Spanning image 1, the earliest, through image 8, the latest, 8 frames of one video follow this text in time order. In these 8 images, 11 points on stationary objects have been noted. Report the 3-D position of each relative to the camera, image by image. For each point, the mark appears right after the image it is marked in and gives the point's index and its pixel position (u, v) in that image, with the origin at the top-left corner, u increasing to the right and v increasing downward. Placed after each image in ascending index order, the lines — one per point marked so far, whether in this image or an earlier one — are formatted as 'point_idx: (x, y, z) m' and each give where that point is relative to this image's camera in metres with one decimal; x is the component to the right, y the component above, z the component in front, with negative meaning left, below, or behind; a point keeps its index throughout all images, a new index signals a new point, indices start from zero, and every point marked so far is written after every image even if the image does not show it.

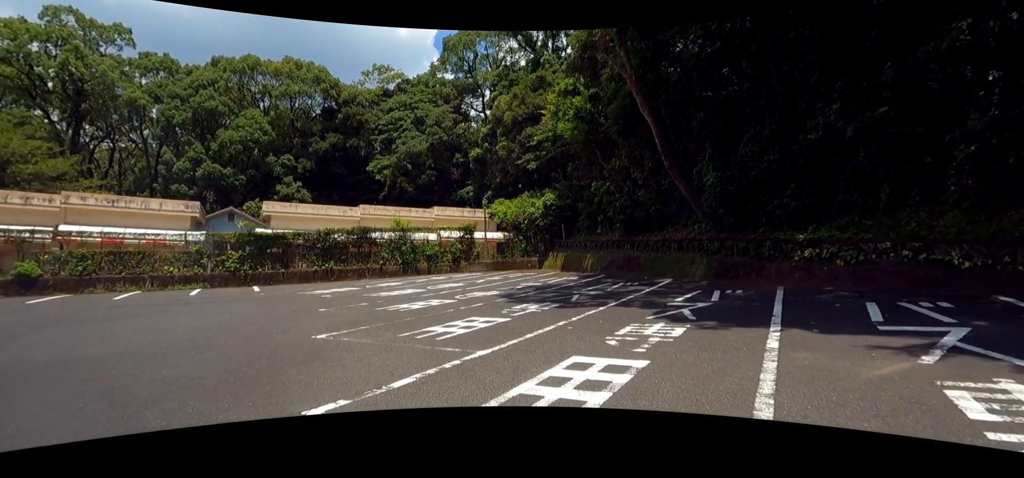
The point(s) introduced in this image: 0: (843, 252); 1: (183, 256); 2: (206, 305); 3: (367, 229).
0: (+6.6, -0.3, +8.7) m
1: (-12.0, -0.6, +15.8) m
2: (-7.3, -1.6, +10.8) m
3: (-6.6, +0.4, +19.9) m
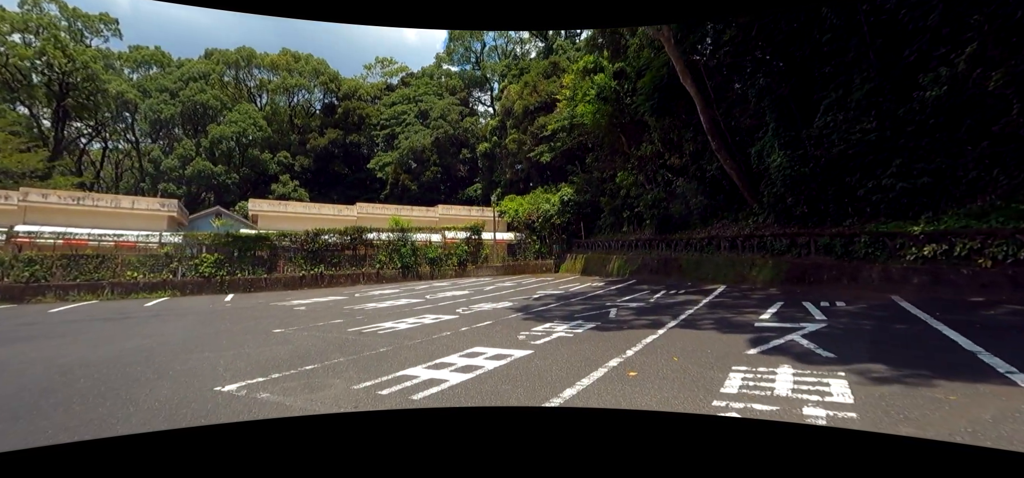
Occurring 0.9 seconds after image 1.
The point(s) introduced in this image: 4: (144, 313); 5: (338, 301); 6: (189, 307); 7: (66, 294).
0: (+6.9, -0.1, +6.3) m
1: (-11.6, -0.7, +13.8) m
2: (-7.0, -1.5, +8.7) m
3: (-6.1, +0.4, +17.8) m
4: (-8.2, -1.6, +9.7) m
5: (-4.3, -1.6, +11.0) m
6: (-7.9, -1.7, +10.7) m
7: (-12.8, -1.6, +12.4) m
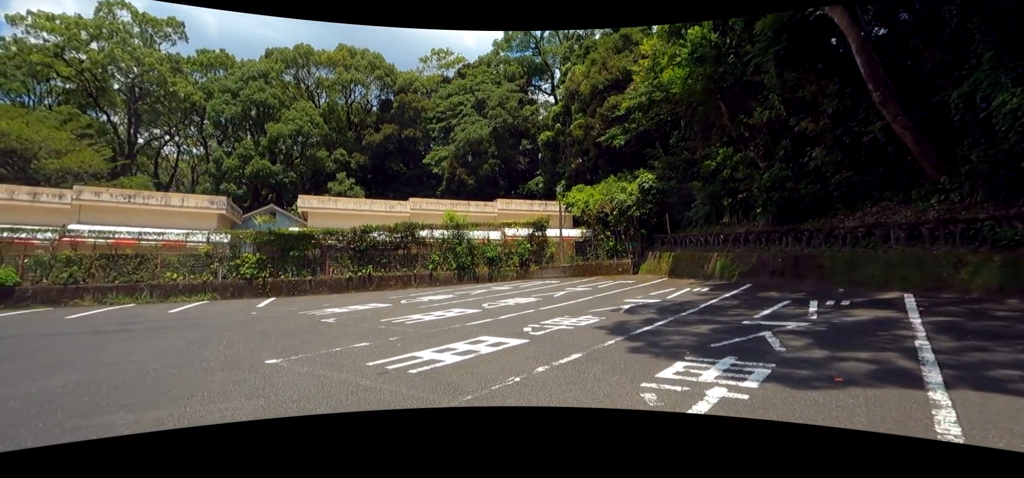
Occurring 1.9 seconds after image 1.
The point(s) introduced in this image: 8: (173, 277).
0: (+7.7, +0.1, +2.9) m
1: (-9.5, -0.6, +12.8) m
2: (-5.7, -1.5, +7.1) m
3: (-3.6, +0.5, +16.0) m
4: (-6.7, -1.6, +8.3) m
5: (-2.7, -1.5, +9.0) m
6: (-6.3, -1.6, +9.3) m
7: (-11.0, -1.6, +11.6) m
8: (-9.9, -1.2, +12.6) m
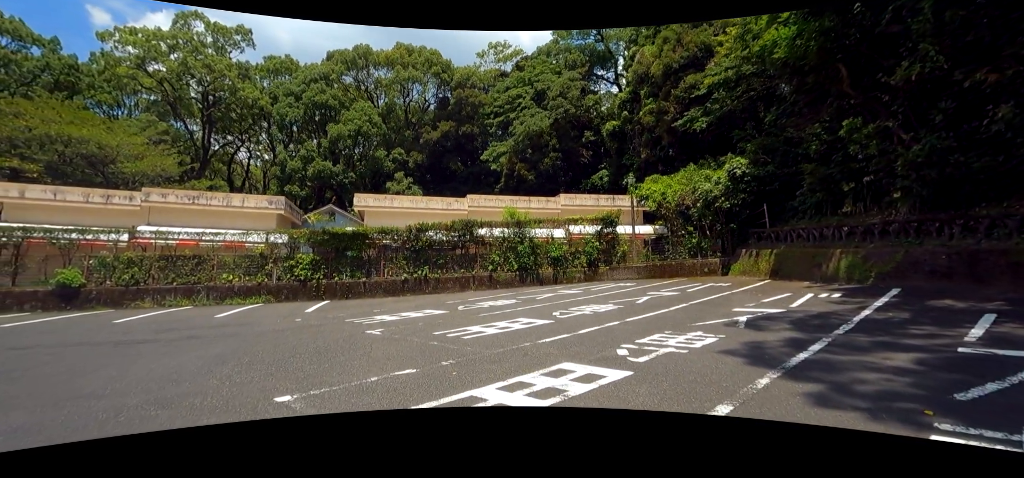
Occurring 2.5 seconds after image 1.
0: (+8.2, +0.3, +0.4) m
1: (-7.6, -0.6, +12.5) m
2: (-4.6, -1.4, +6.3) m
3: (-1.3, +0.5, +14.8) m
4: (-5.5, -1.5, +7.6) m
5: (-1.3, -1.4, +7.8) m
6: (-4.9, -1.6, +8.5) m
7: (-9.2, -1.6, +11.5) m
8: (-8.0, -1.2, +12.2) m
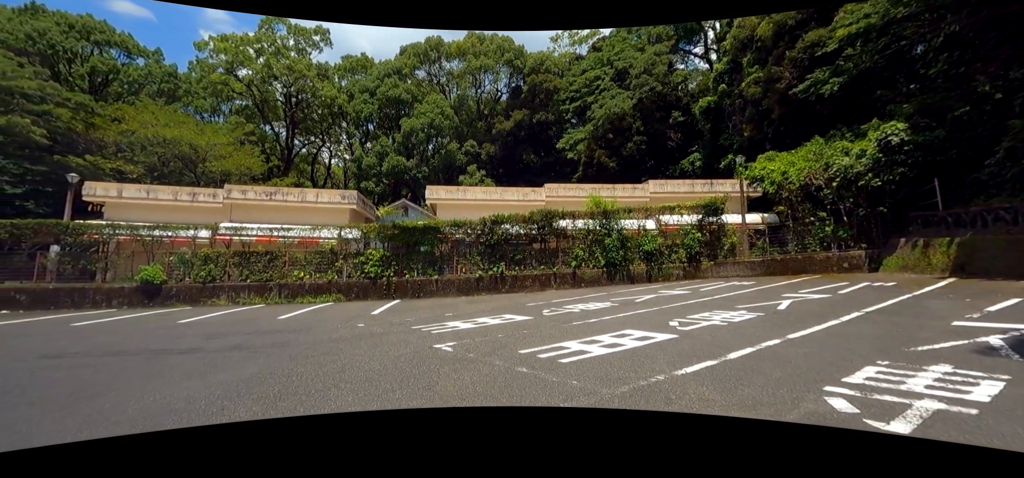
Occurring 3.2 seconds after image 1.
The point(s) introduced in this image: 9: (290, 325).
0: (+8.3, +0.4, -2.6) m
1: (-5.4, -0.5, +11.9) m
2: (-3.3, -1.3, +5.3) m
3: (+1.2, +0.8, +13.2) m
4: (-4.0, -1.4, +6.8) m
5: (+0.1, -1.3, +6.3) m
6: (-3.3, -1.4, +7.6) m
7: (-7.0, -1.5, +11.2) m
8: (-5.7, -1.0, +11.8) m
9: (-3.6, -1.4, +7.0) m
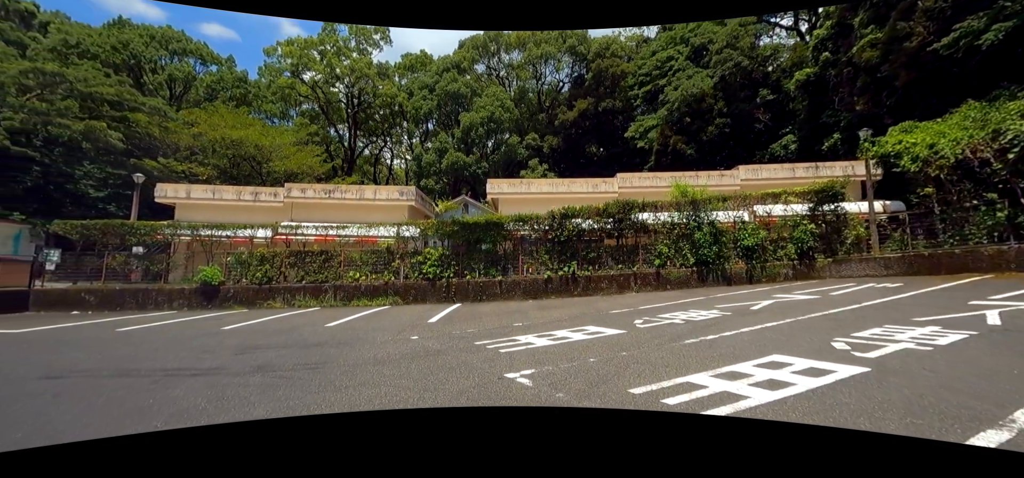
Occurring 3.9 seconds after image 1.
0: (+8.0, +0.6, -5.1) m
1: (-3.5, -0.5, +11.1) m
2: (-2.4, -1.3, +4.3) m
3: (+3.1, +0.9, +11.5) m
4: (-2.9, -1.4, +5.8) m
5: (+1.1, -1.2, +4.8) m
6: (-2.1, -1.4, +6.5) m
7: (-5.3, -1.5, +10.6) m
8: (-3.9, -1.0, +11.0) m
9: (-2.5, -1.4, +6.0) m
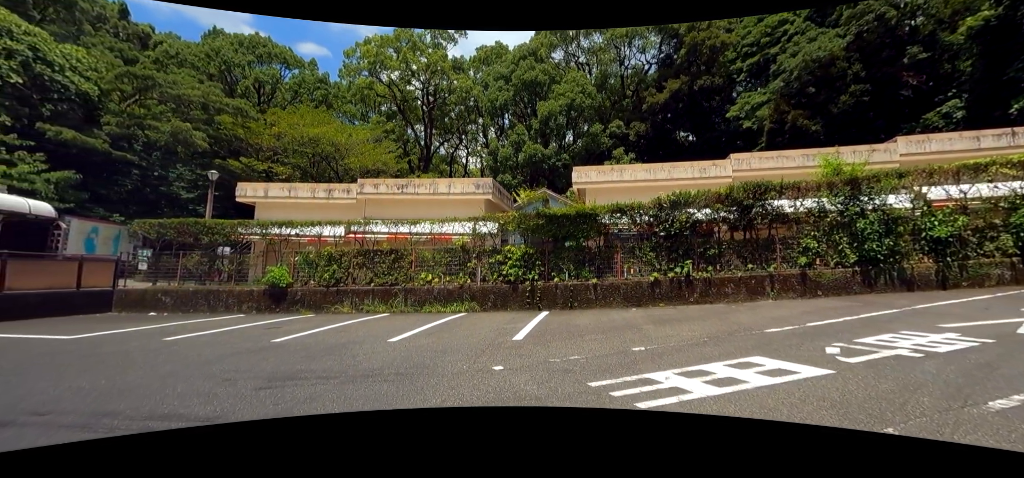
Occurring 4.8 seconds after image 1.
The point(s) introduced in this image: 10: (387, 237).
0: (+7.1, +0.8, -8.2) m
1: (-1.5, -0.4, +9.8) m
2: (-1.5, -1.2, +2.9) m
3: (+5.2, +1.1, +9.0) m
4: (-1.7, -1.3, +4.5) m
5: (+2.1, -1.0, +2.8) m
6: (-0.8, -1.3, +5.0) m
7: (-3.3, -1.4, +9.6) m
8: (-1.9, -0.9, +9.7) m
9: (-1.2, -1.3, +4.6) m
10: (-3.0, +0.1, +10.2) m
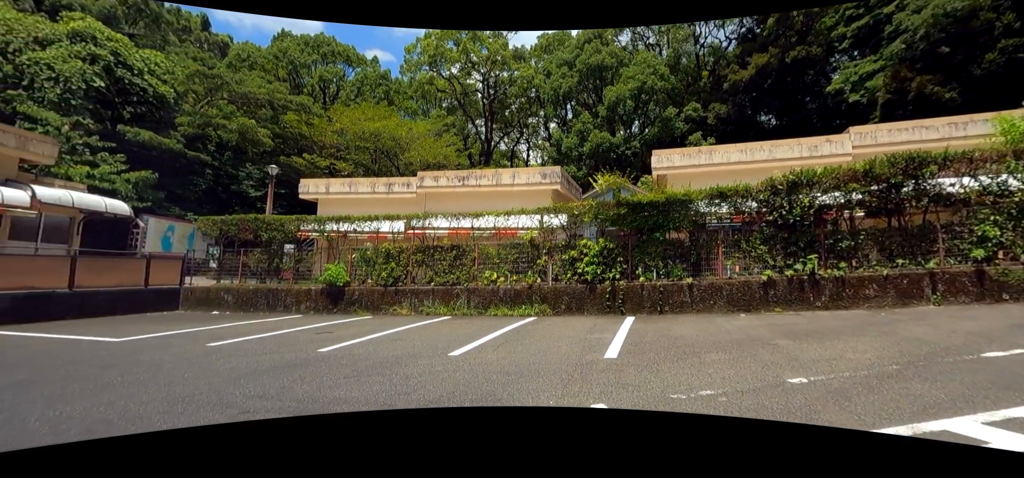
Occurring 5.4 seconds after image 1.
0: (+6.1, +0.9, -10.3) m
1: (0.0, -0.3, +8.7) m
2: (-0.9, -1.1, +1.8) m
3: (+6.5, +1.2, +7.0) m
4: (-0.9, -1.2, +3.5) m
5: (+2.6, -0.9, +1.2) m
6: (+0.1, -1.2, +3.9) m
7: (-1.8, -1.3, +8.7) m
8: (-0.4, -0.8, +8.7) m
9: (-0.5, -1.2, +3.5) m
10: (-1.4, +0.2, +9.3) m
